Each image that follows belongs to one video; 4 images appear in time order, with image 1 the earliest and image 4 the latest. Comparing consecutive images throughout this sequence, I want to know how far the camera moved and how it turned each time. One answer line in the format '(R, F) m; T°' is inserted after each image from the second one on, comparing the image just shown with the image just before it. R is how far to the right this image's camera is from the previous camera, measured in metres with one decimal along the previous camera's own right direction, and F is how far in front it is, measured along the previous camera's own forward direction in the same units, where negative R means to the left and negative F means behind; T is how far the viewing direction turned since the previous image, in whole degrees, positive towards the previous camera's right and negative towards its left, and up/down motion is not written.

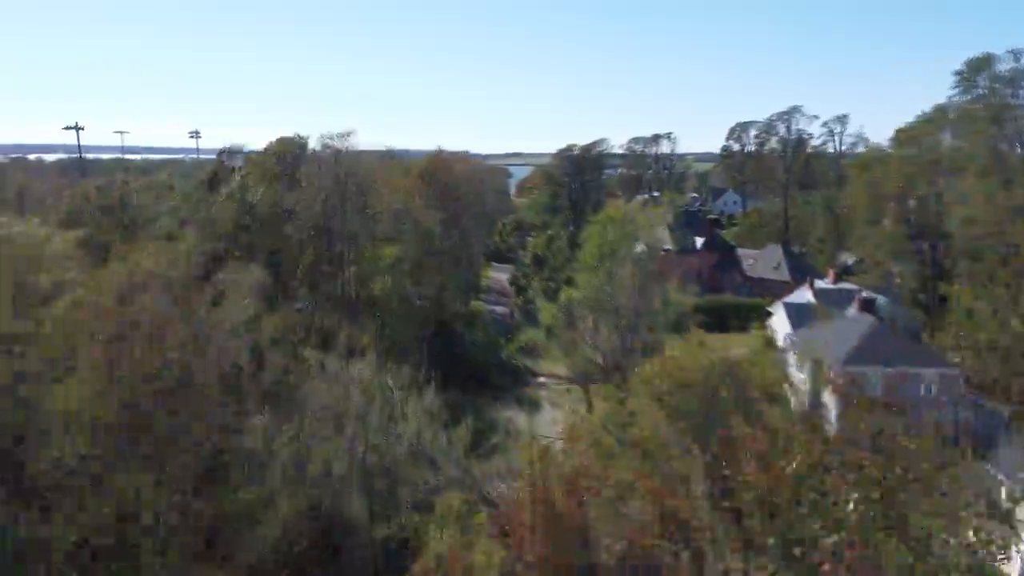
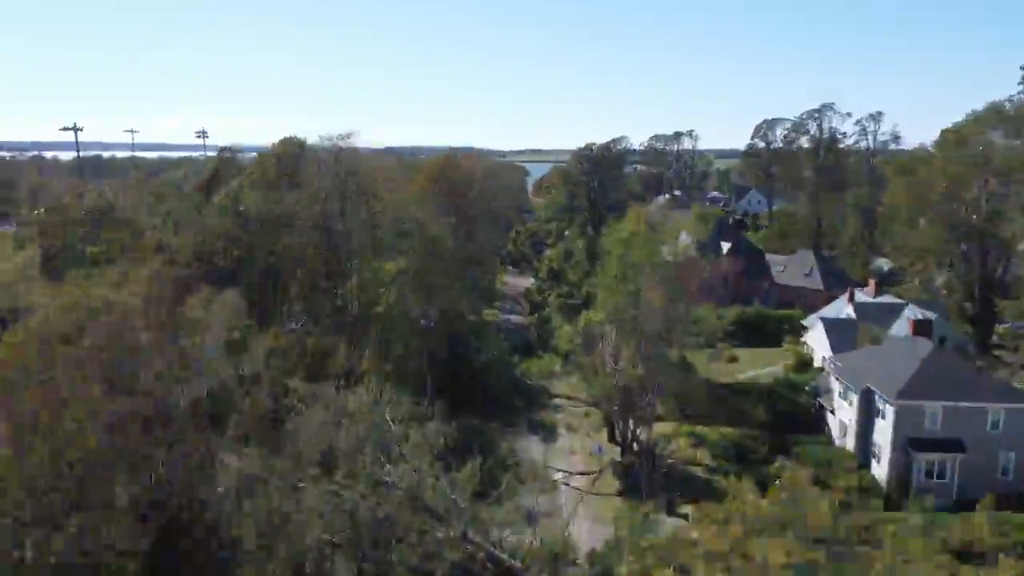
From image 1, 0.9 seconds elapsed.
(+0.1, +2.1) m; -1°
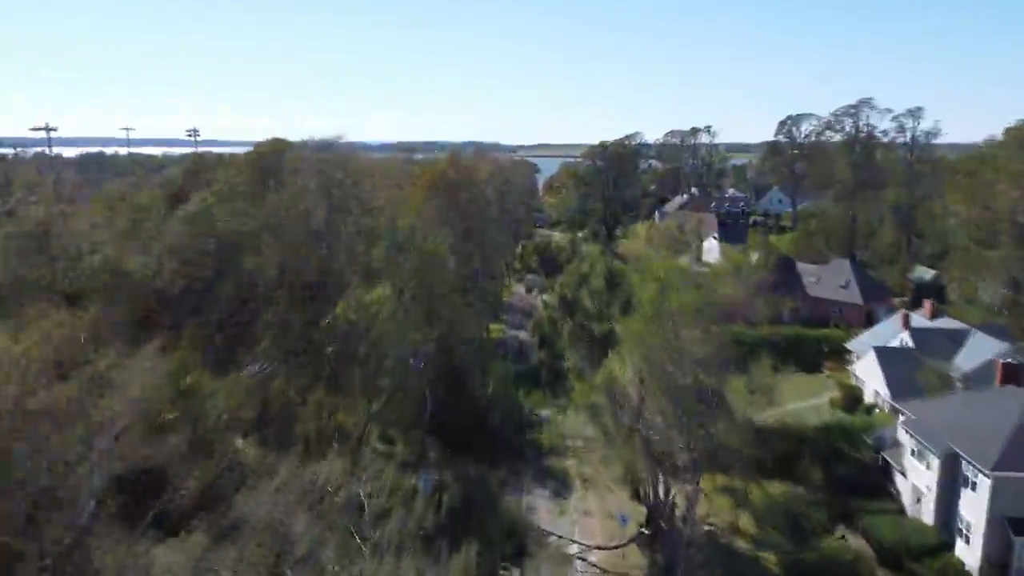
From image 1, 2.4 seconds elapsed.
(+0.1, +3.4) m; -1°
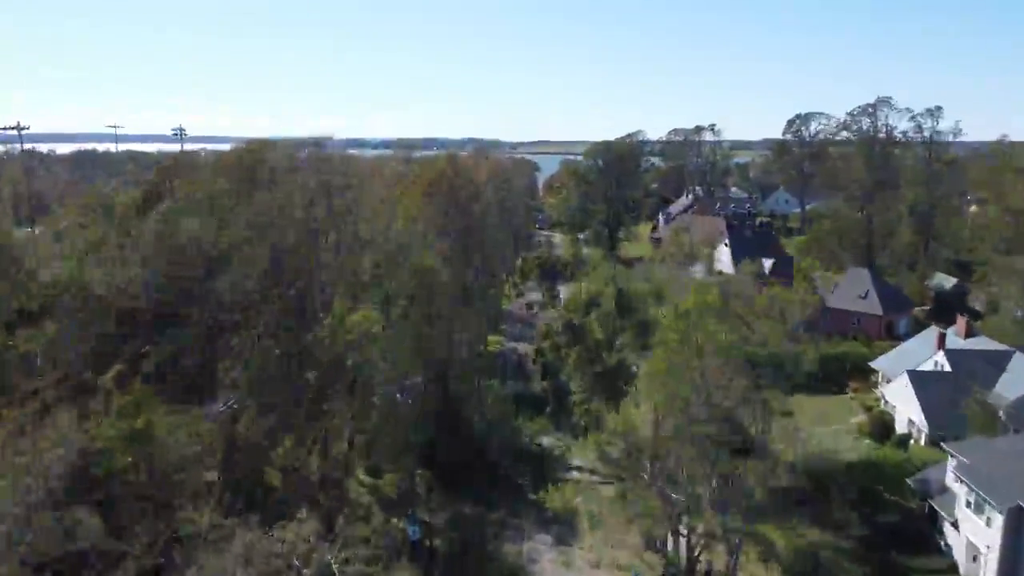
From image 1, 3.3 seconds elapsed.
(0.0, +2.1) m; 0°
